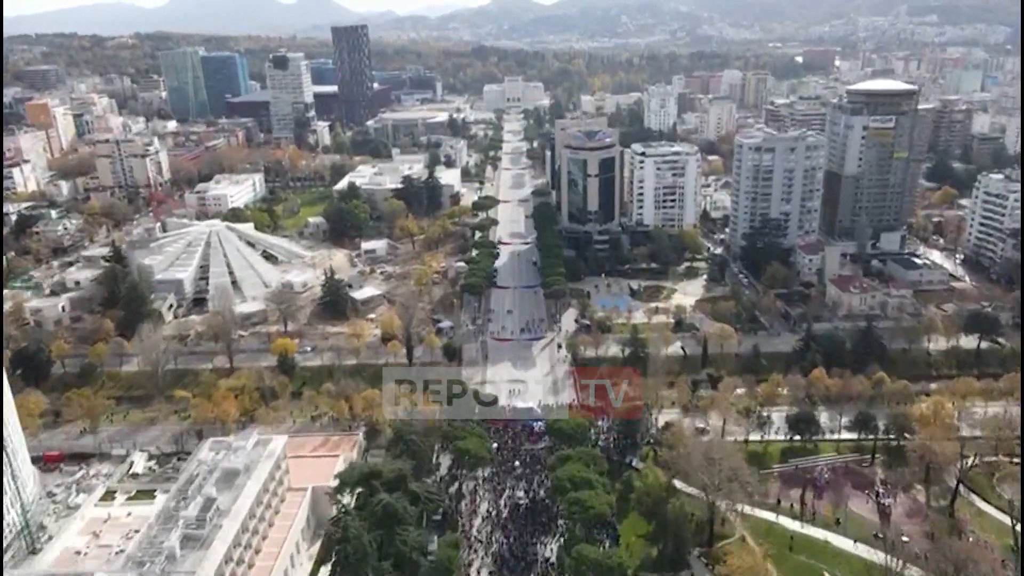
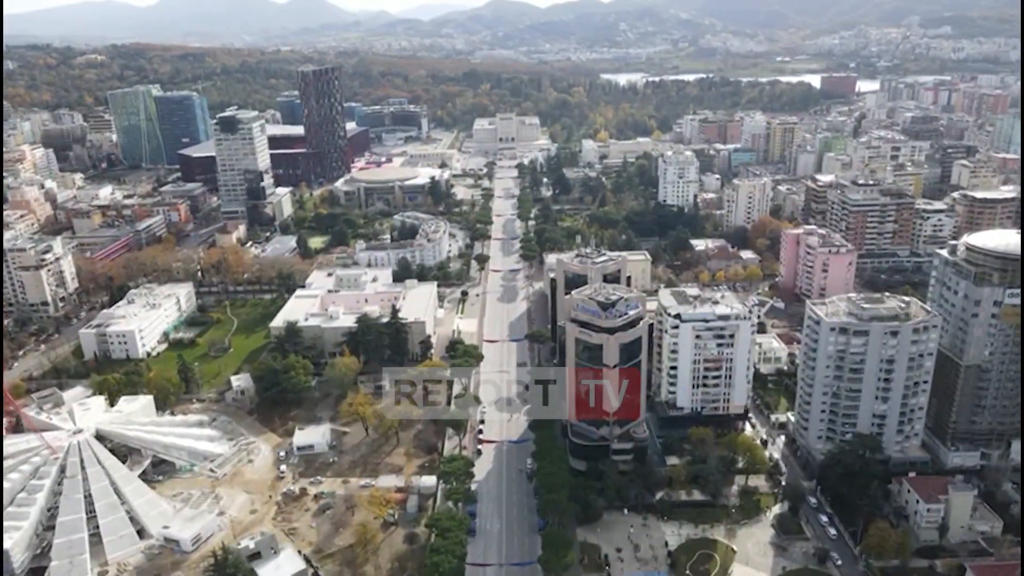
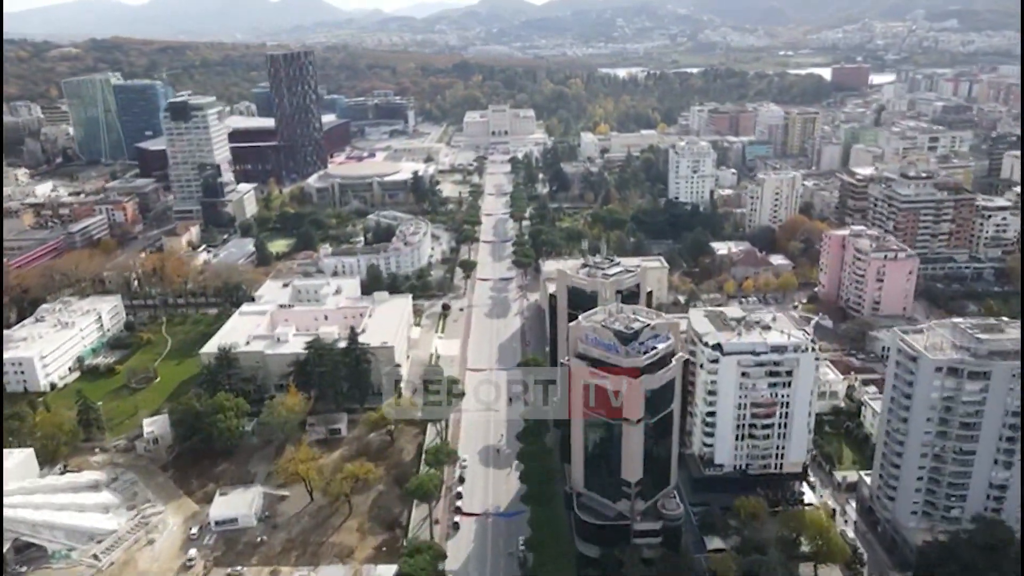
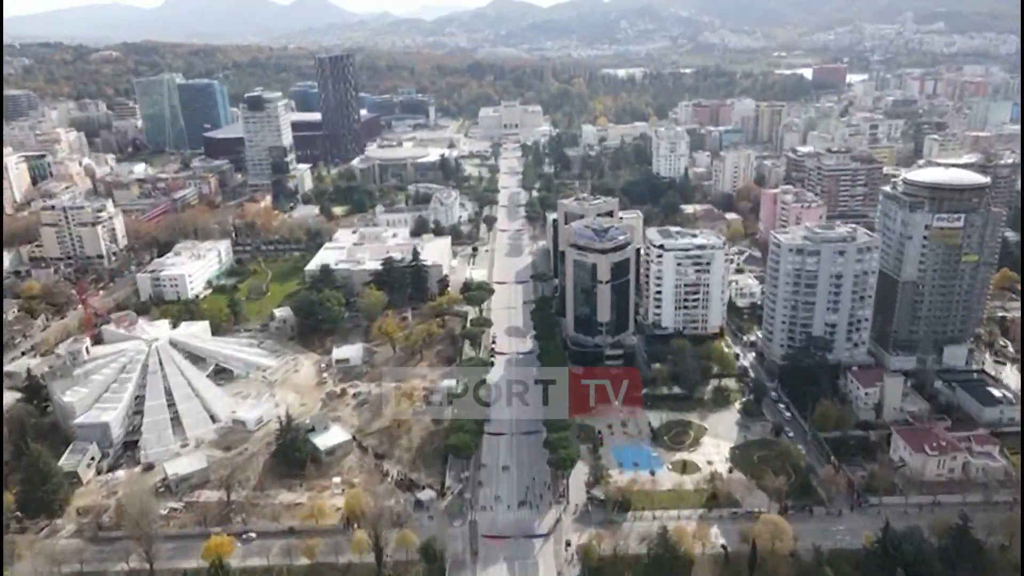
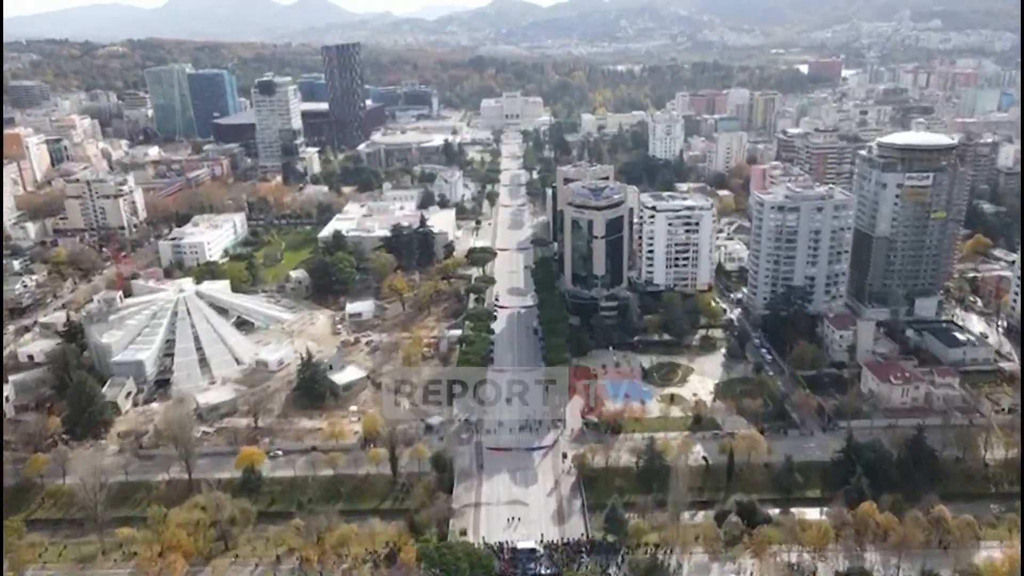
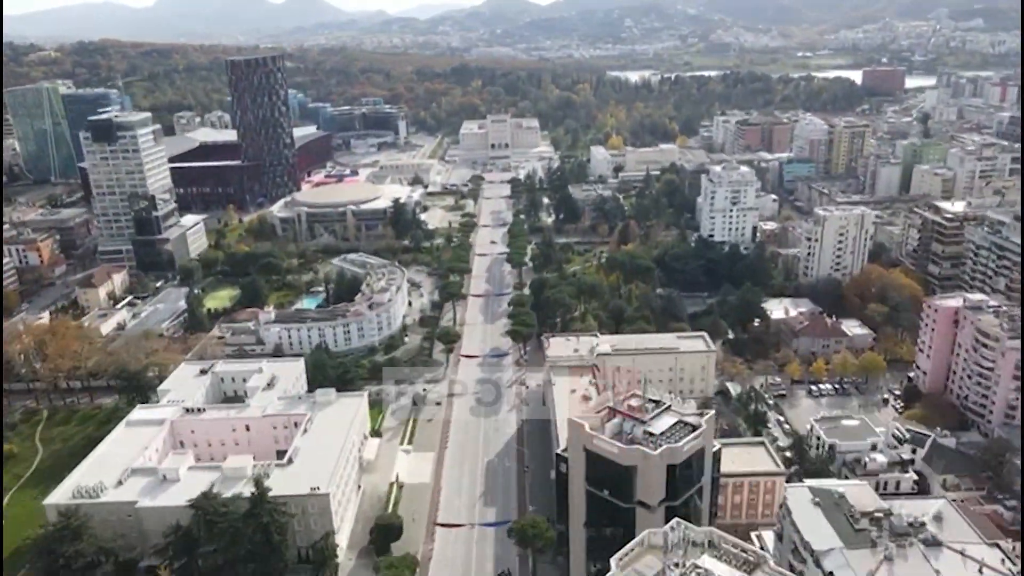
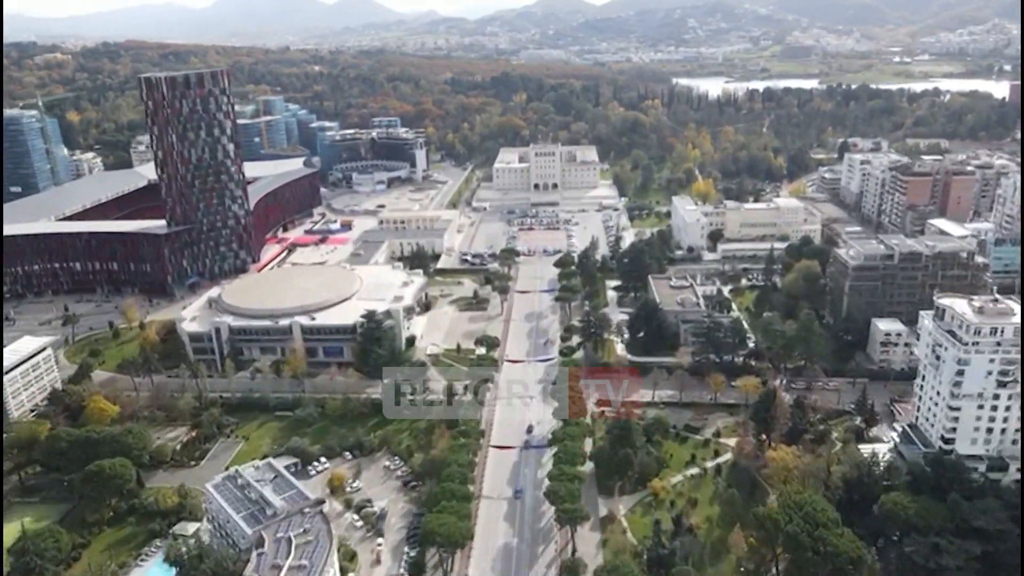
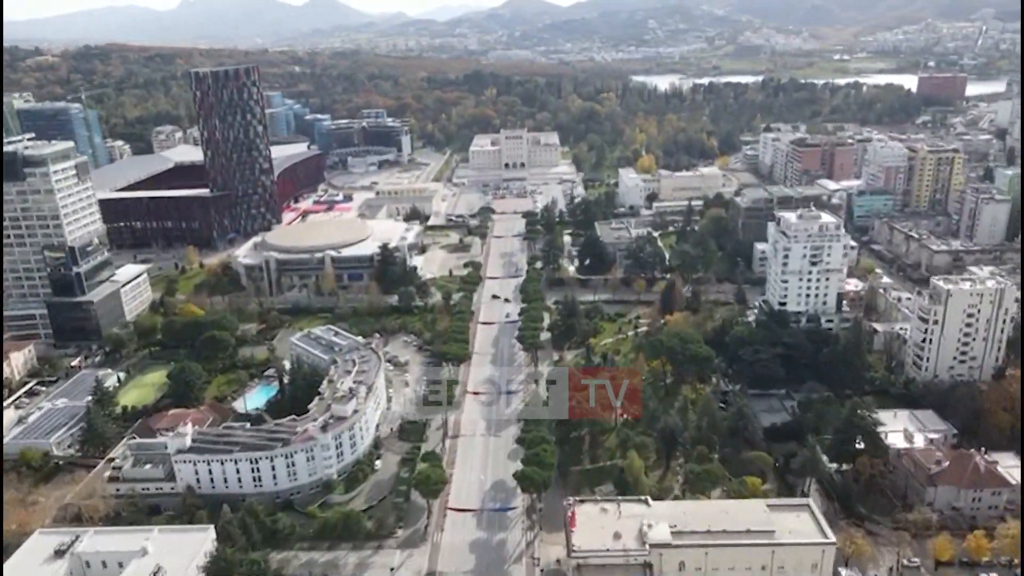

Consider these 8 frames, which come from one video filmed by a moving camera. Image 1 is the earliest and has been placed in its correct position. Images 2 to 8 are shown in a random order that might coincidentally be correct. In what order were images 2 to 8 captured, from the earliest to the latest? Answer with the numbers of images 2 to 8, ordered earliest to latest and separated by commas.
5, 4, 2, 3, 6, 8, 7
